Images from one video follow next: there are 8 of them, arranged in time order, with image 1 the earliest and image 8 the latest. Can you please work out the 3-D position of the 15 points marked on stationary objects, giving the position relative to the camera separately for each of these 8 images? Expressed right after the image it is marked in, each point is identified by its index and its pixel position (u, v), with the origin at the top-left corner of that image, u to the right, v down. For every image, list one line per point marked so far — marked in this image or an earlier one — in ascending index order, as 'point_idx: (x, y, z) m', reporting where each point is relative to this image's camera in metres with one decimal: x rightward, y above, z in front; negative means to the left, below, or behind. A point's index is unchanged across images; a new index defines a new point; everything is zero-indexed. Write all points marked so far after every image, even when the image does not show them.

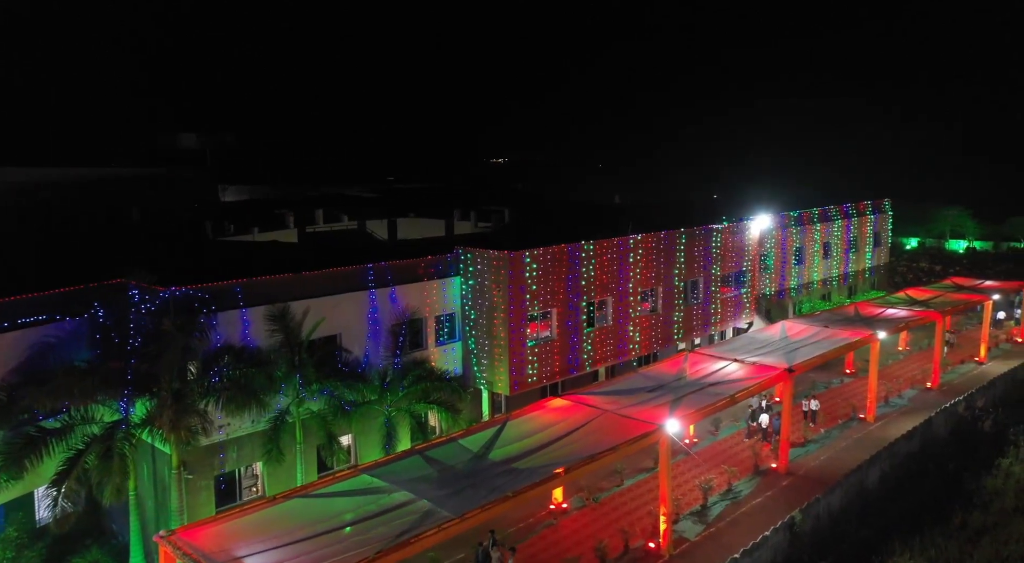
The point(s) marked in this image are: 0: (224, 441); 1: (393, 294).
0: (-5.5, -3.0, +16.4) m
1: (-2.8, -0.3, +20.0) m
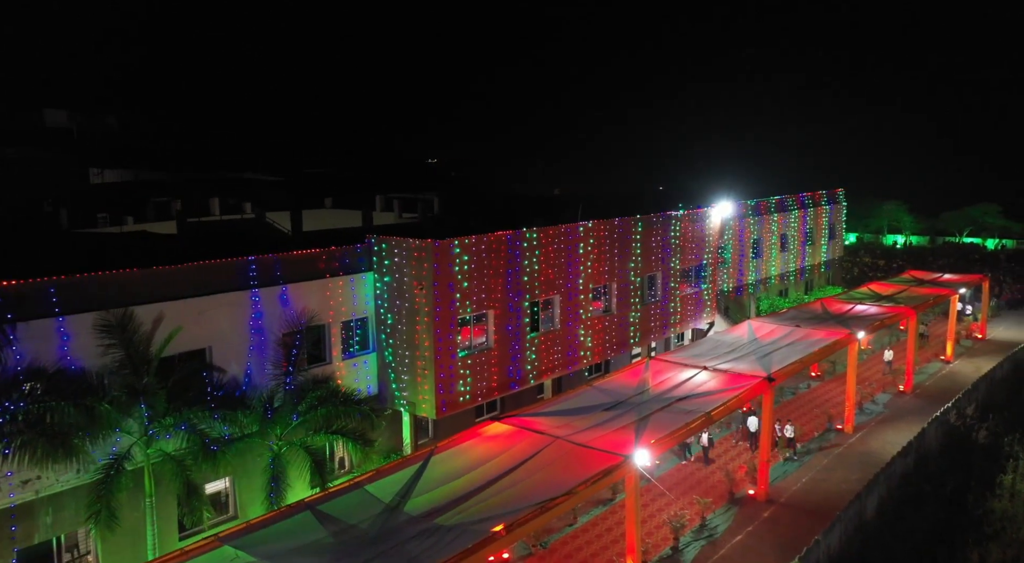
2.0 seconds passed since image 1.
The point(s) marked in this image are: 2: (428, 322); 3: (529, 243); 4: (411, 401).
0: (-6.6, -3.0, +11.8) m
1: (-4.1, -0.2, +15.7) m
2: (-1.6, -0.8, +16.9) m
3: (+0.4, +0.9, +19.5) m
4: (-2.0, -2.4, +17.4) m
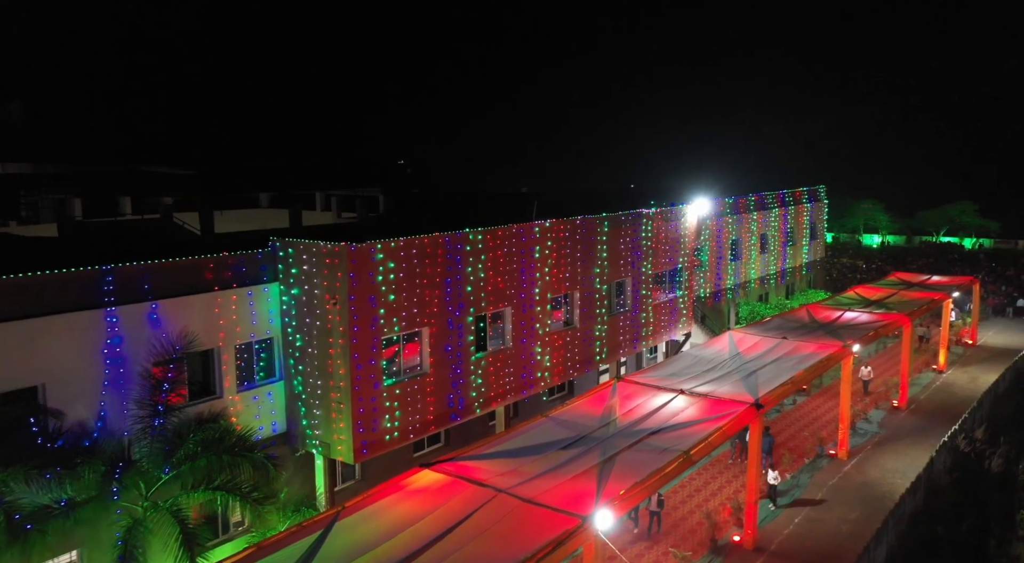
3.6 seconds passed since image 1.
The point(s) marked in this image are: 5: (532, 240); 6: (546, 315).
0: (-7.4, -3.2, +8.5) m
1: (-5.1, -0.5, +12.4) m
2: (-2.7, -1.0, +13.7) m
3: (-0.8, +0.7, +16.3) m
4: (-3.1, -2.6, +14.2) m
5: (+0.4, +0.9, +18.2) m
6: (+0.7, -0.7, +18.9) m
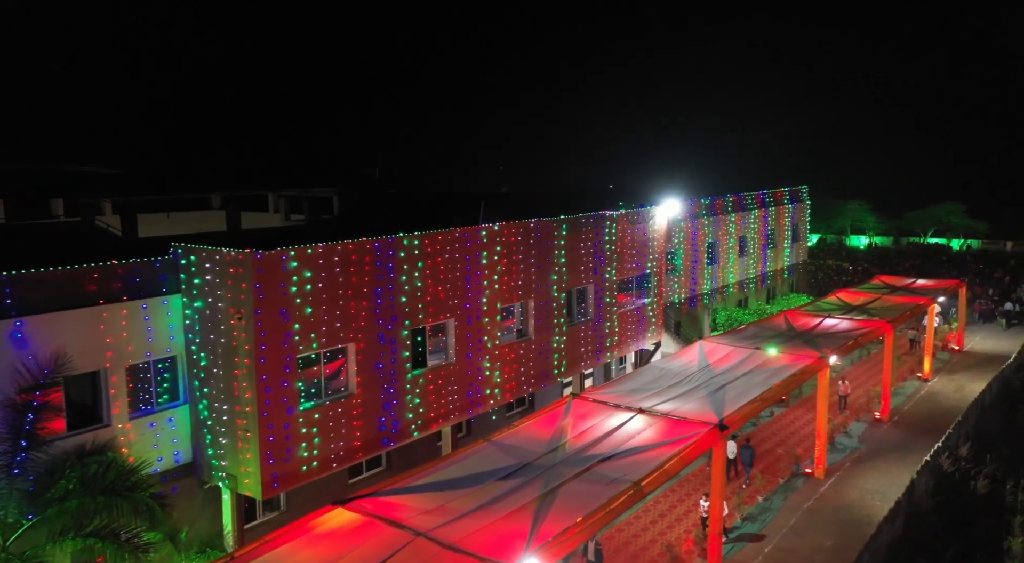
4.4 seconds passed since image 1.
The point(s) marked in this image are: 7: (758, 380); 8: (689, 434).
0: (-8.4, -3.4, +6.9) m
1: (-6.1, -0.6, +10.8) m
2: (-3.7, -1.2, +12.2) m
3: (-1.8, +0.5, +14.8) m
4: (-4.1, -2.8, +12.6) m
5: (-0.7, +0.7, +16.7) m
6: (-0.3, -0.9, +17.3) m
7: (+5.5, -2.2, +19.3) m
8: (+3.1, -2.7, +15.3) m
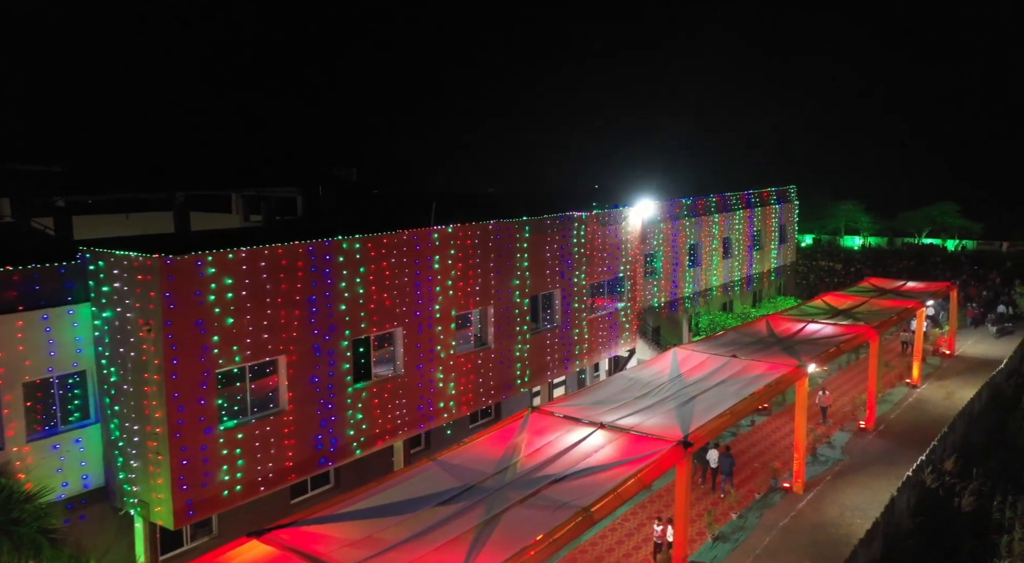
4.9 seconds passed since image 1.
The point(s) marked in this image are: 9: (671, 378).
0: (-9.2, -3.5, +5.8) m
1: (-7.0, -0.8, +9.8) m
2: (-4.5, -1.3, +11.1) m
3: (-2.6, +0.4, +13.8) m
4: (-4.9, -2.9, +11.6) m
5: (-1.5, +0.6, +15.7) m
6: (-1.2, -1.0, +16.3) m
7: (+4.6, -2.3, +18.2) m
8: (+2.3, -2.8, +14.3) m
9: (+3.6, -2.2, +19.4) m
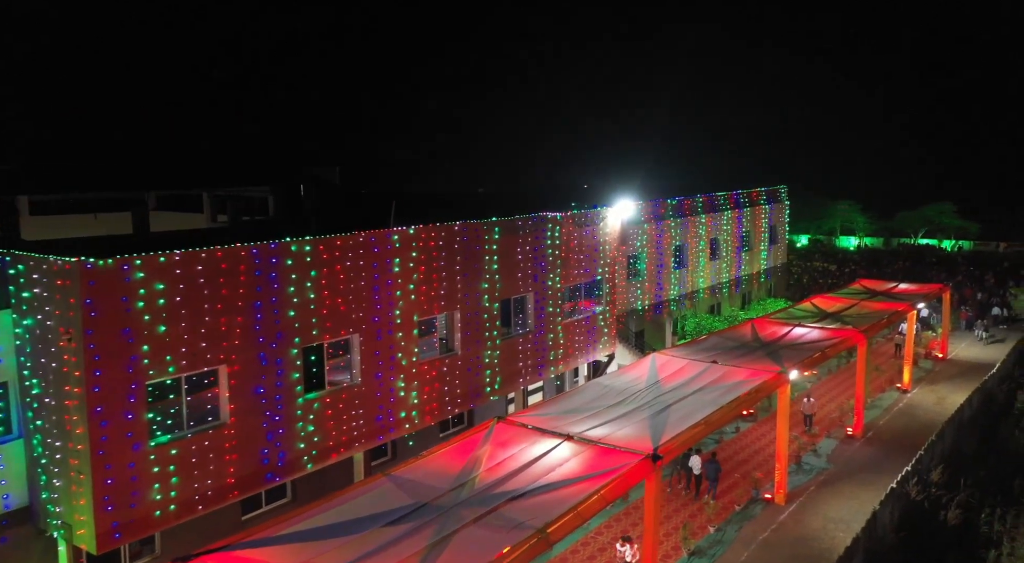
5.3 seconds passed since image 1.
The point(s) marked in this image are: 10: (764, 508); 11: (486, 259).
0: (-9.9, -3.6, +5.1) m
1: (-7.6, -0.8, +9.0) m
2: (-5.2, -1.4, +10.4) m
3: (-3.3, +0.3, +13.0) m
4: (-5.5, -3.0, +10.8) m
5: (-2.1, +0.5, +14.9) m
6: (-1.8, -1.1, +15.6) m
7: (+4.0, -2.4, +17.5) m
8: (+1.7, -2.9, +13.6) m
9: (+2.9, -2.2, +18.7) m
10: (+5.6, -5.0, +19.0) m
11: (-0.5, +0.4, +17.5) m
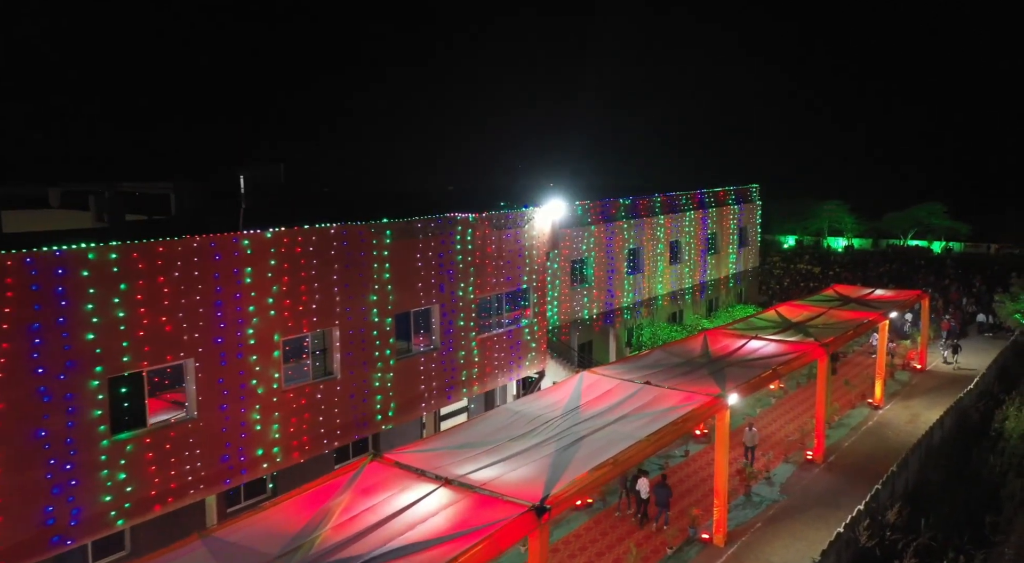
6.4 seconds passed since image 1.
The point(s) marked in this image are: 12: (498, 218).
0: (-11.7, -3.8, +2.7) m
1: (-9.5, -1.0, +6.7) m
2: (-7.0, -1.6, +8.1) m
3: (-5.2, +0.1, +10.7) m
4: (-7.4, -3.2, +8.5) m
5: (-4.0, +0.3, +12.6) m
6: (-3.7, -1.3, +13.2) m
7: (+2.1, -2.6, +15.2) m
8: (-0.2, -3.1, +11.2) m
9: (+1.0, -2.4, +16.4) m
10: (+3.6, -5.2, +16.7) m
11: (-2.4, +0.2, +15.2) m
12: (-0.3, +1.3, +18.4) m
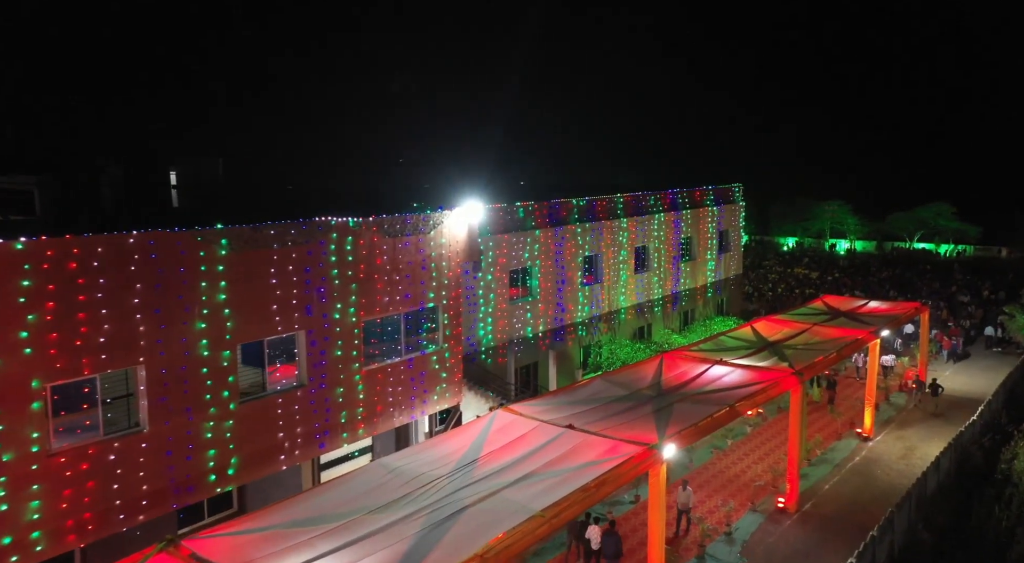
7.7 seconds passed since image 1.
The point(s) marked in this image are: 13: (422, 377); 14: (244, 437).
0: (-13.7, -4.1, -0.6) m
1: (-11.4, -1.3, +3.4) m
2: (-9.0, -1.9, +4.7) m
3: (-7.1, -0.2, +7.4) m
4: (-9.4, -3.5, +5.2) m
5: (-5.9, 0.0, +9.3) m
6: (-5.6, -1.6, +9.9) m
7: (+0.2, -2.9, +11.8) m
8: (-2.1, -3.4, +7.9) m
9: (-0.8, -2.8, +13.0) m
10: (+1.8, -5.6, +13.3) m
11: (-4.3, -0.1, +11.8) m
12: (-2.1, +1.0, +15.1) m
13: (-1.7, -1.8, +16.1) m
14: (-4.0, -2.3, +12.8) m
